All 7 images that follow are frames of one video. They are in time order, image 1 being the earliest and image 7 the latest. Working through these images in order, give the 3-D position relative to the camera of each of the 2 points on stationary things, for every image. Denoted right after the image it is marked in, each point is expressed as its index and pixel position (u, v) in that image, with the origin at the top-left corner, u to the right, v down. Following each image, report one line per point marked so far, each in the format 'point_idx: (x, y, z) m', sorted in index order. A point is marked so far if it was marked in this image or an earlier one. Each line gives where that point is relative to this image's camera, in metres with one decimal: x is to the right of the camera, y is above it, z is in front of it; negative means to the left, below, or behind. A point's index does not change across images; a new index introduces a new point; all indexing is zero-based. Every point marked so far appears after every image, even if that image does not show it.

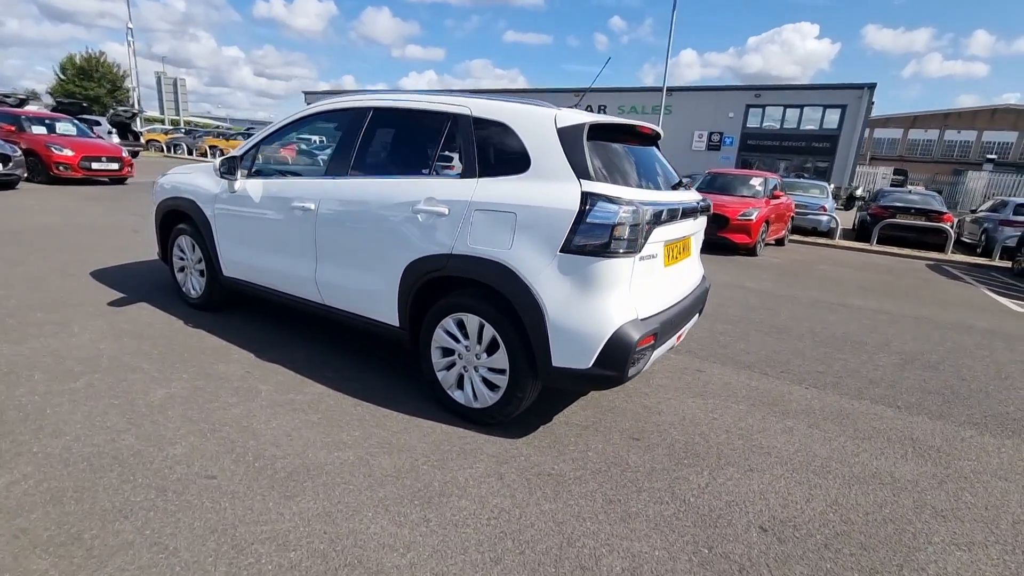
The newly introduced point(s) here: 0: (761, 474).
0: (+1.4, -1.0, +2.8) m
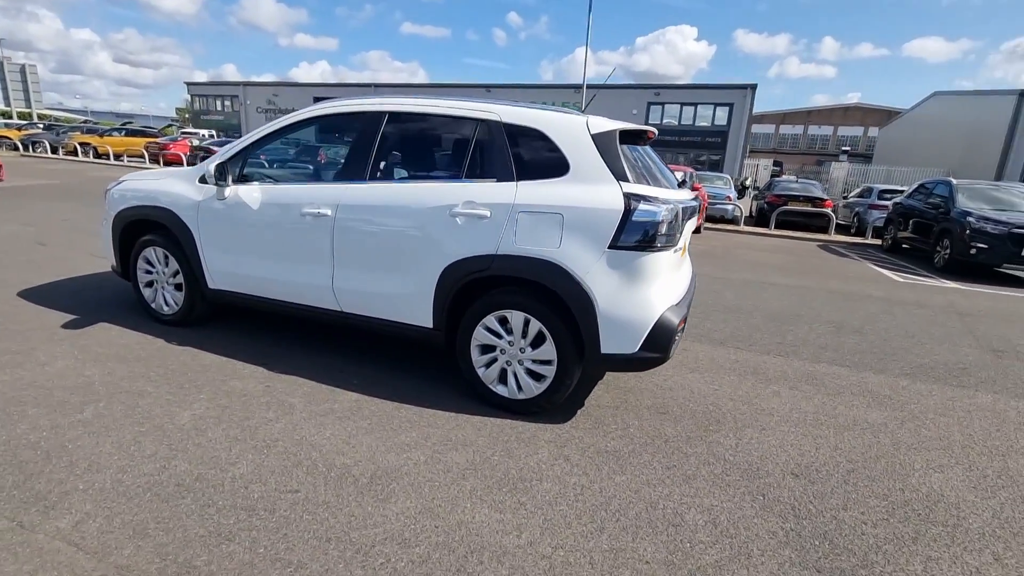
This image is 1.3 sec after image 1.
0: (+1.7, -0.9, +3.3) m
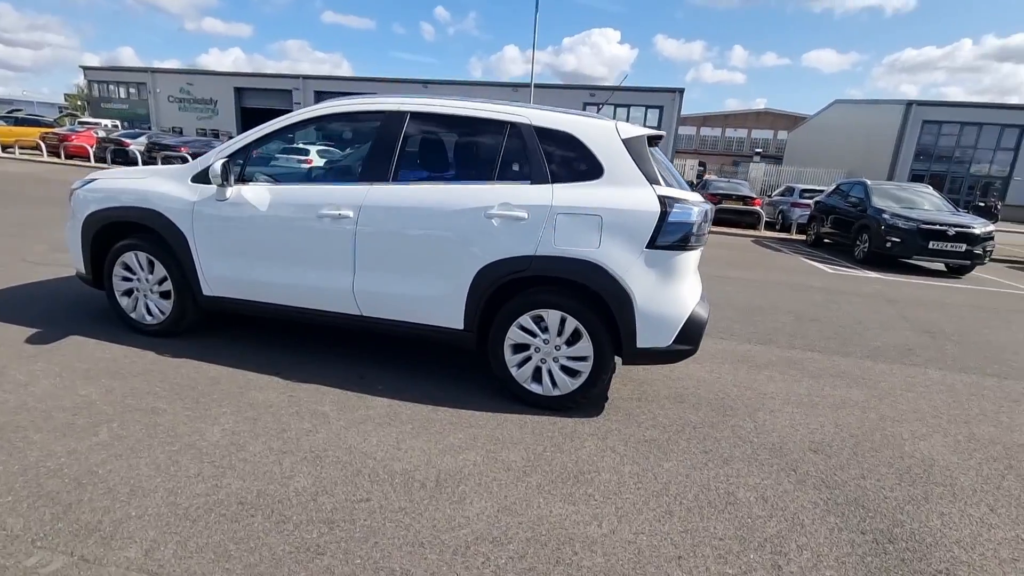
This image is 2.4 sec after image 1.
0: (+1.9, -0.9, +3.6) m
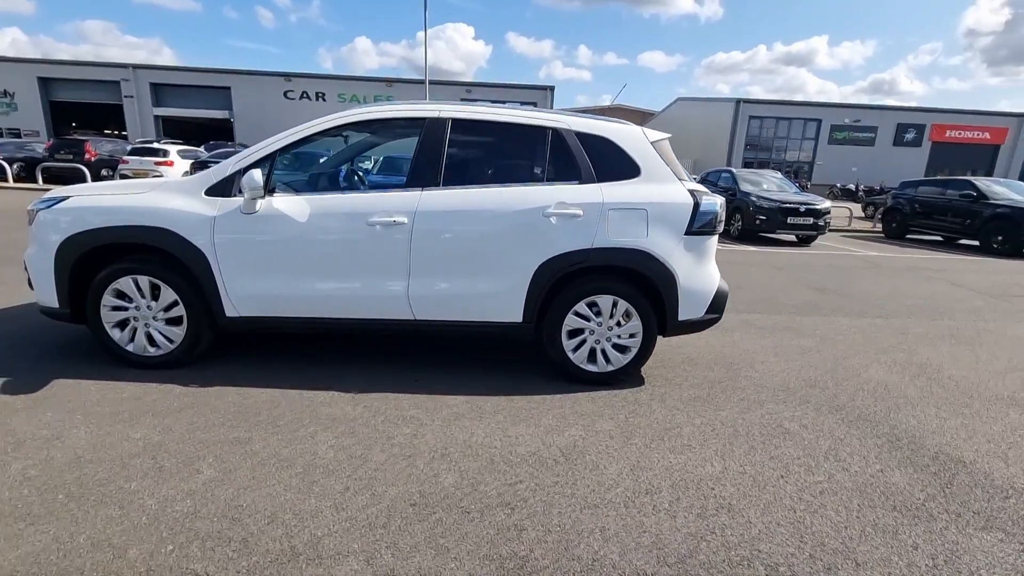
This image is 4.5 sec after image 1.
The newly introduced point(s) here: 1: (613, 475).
0: (+2.3, -0.7, +4.4) m
1: (+0.5, -1.0, +2.7) m
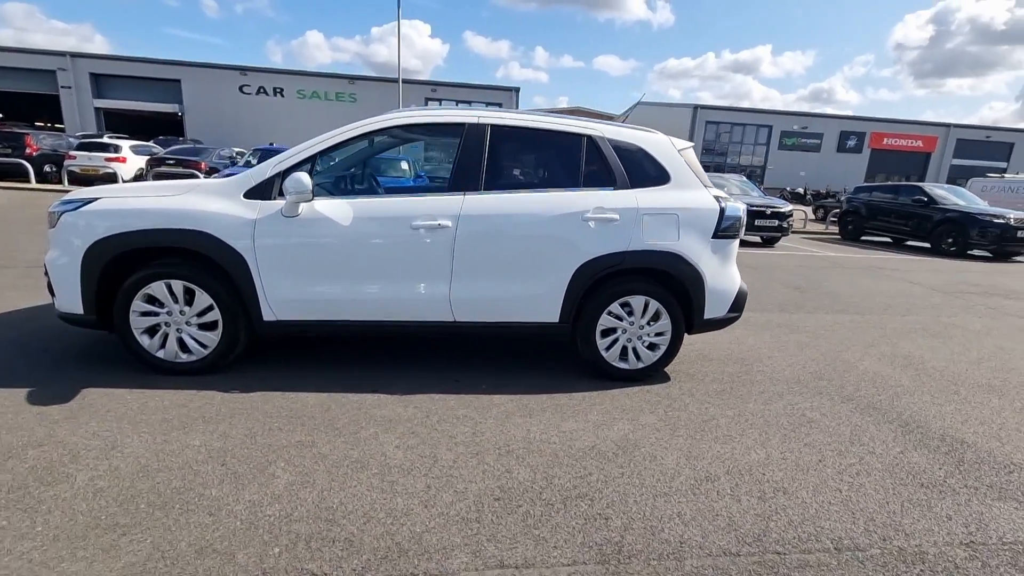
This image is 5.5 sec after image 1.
0: (+2.5, -0.7, +4.7) m
1: (+0.9, -1.0, +2.8) m
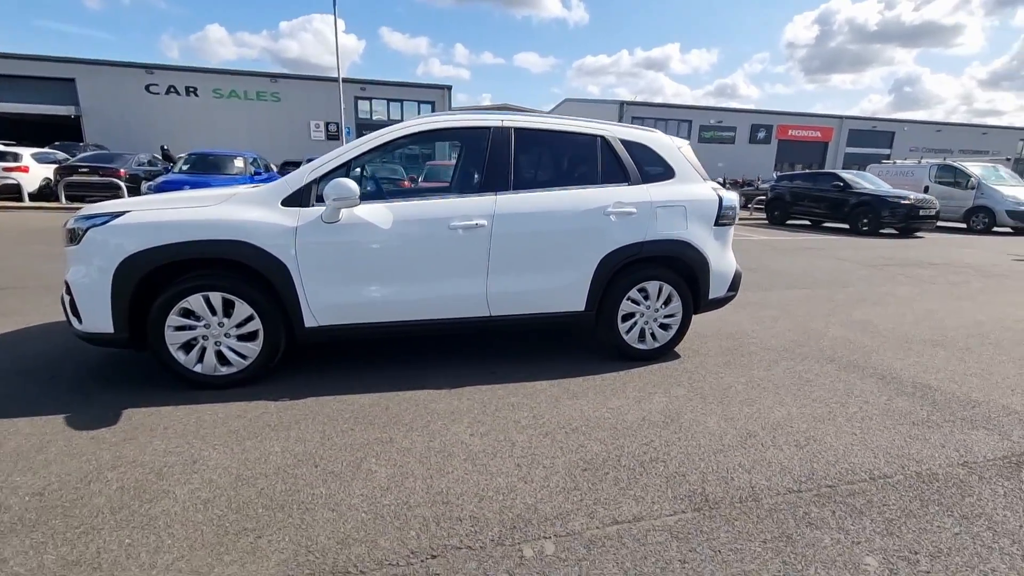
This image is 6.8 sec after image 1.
0: (+2.6, -0.4, +5.3) m
1: (+1.3, -0.9, +3.2) m
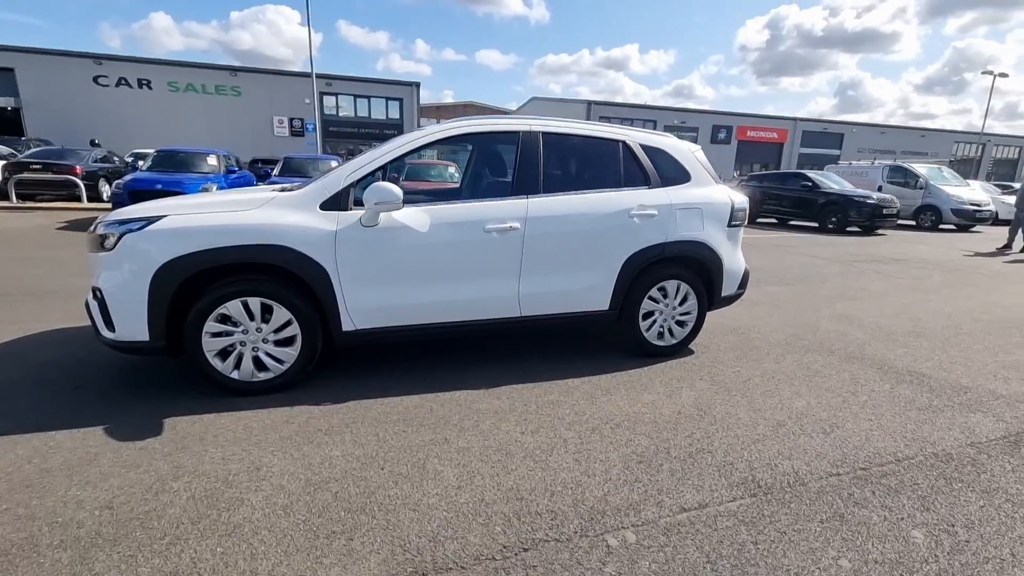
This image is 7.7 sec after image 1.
0: (+2.7, -0.4, +5.6) m
1: (+1.6, -0.9, +3.4) m
